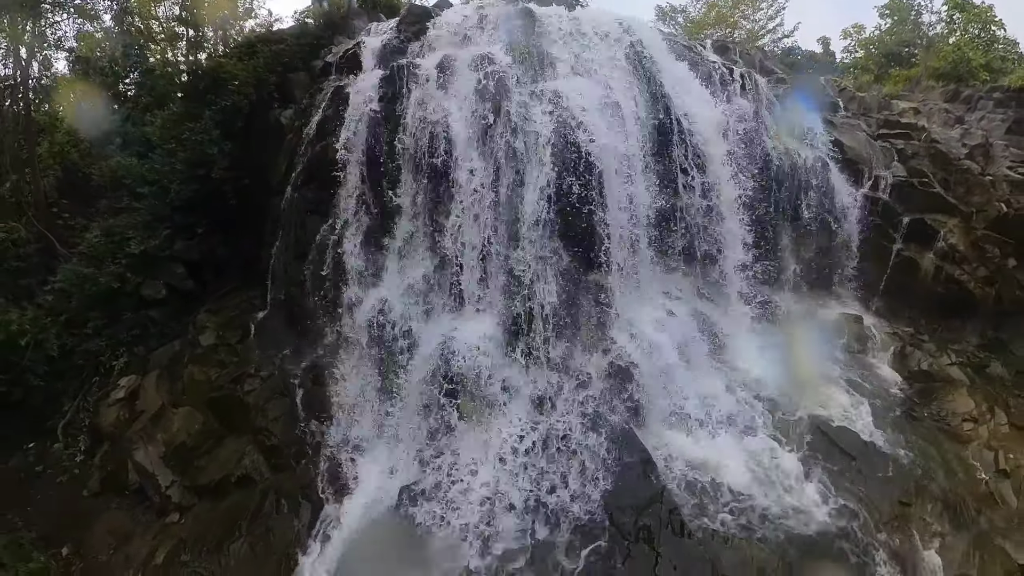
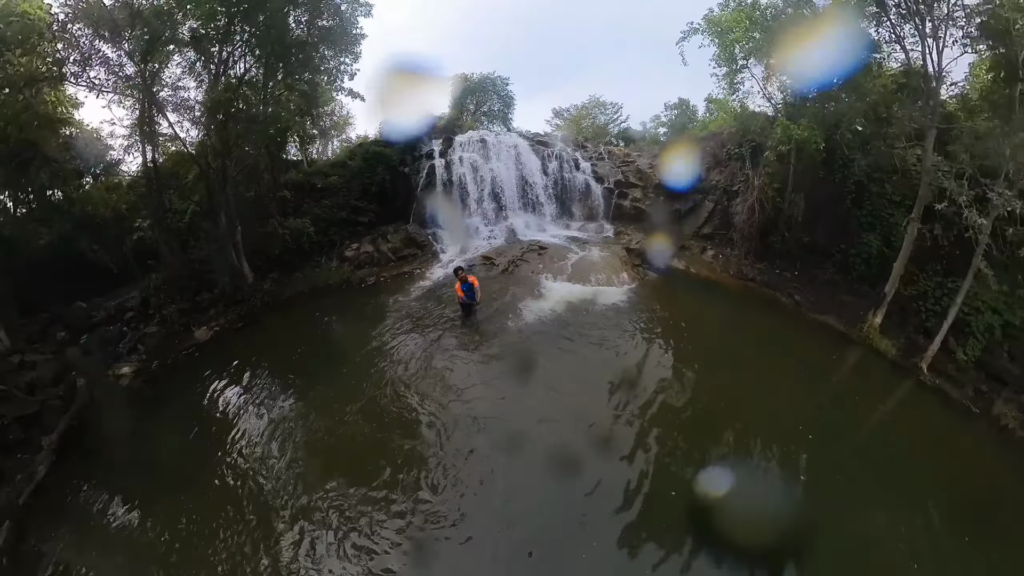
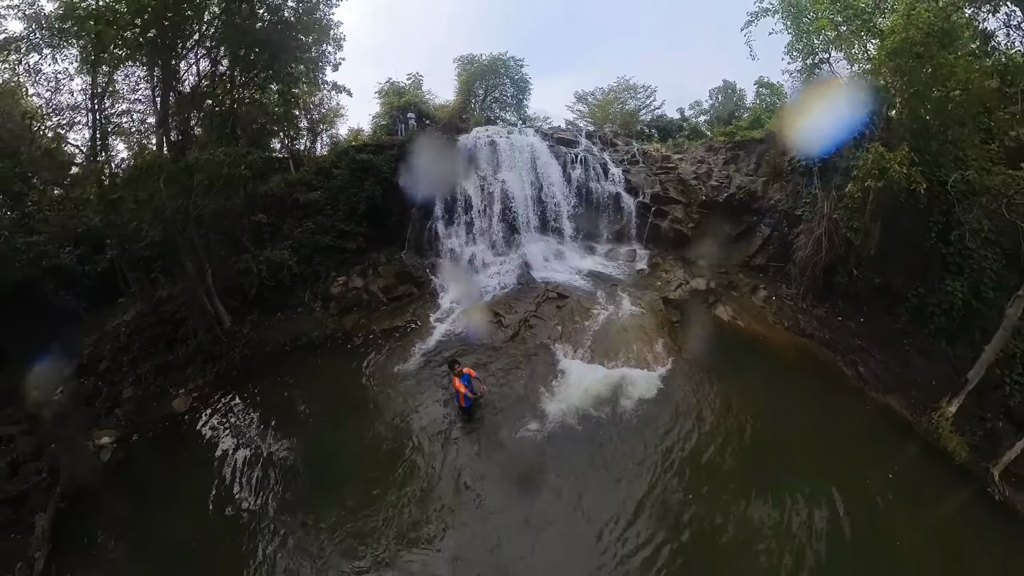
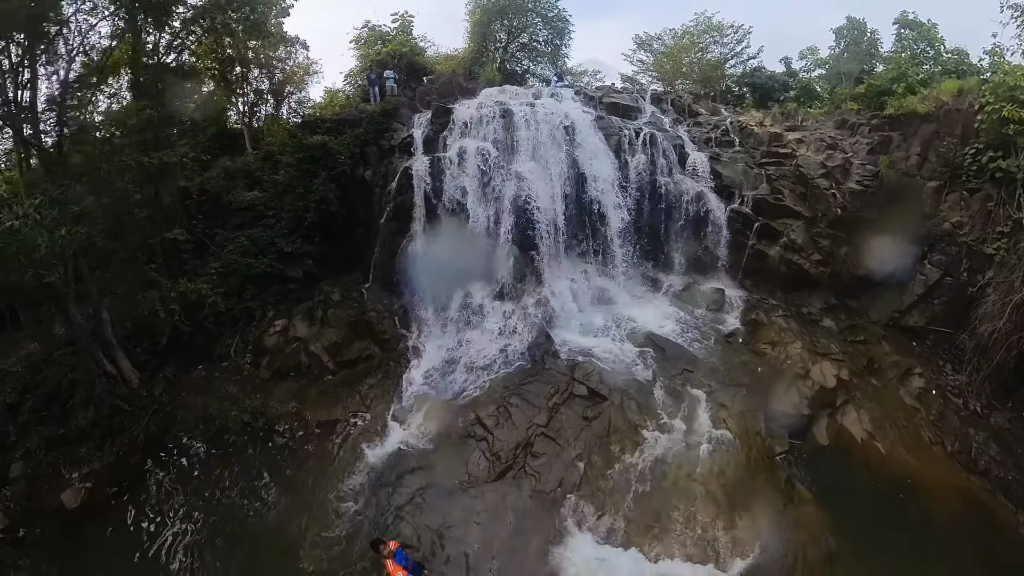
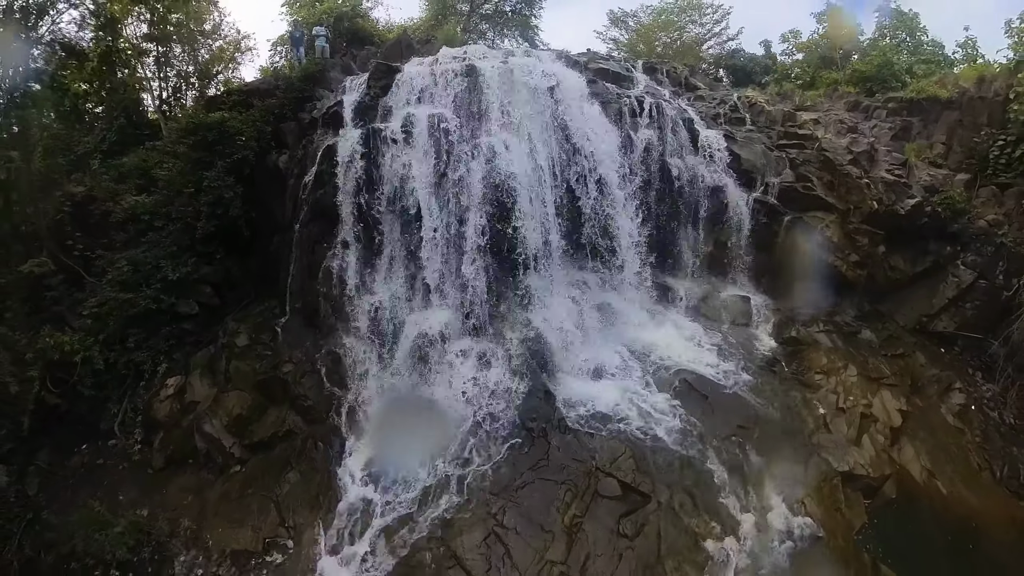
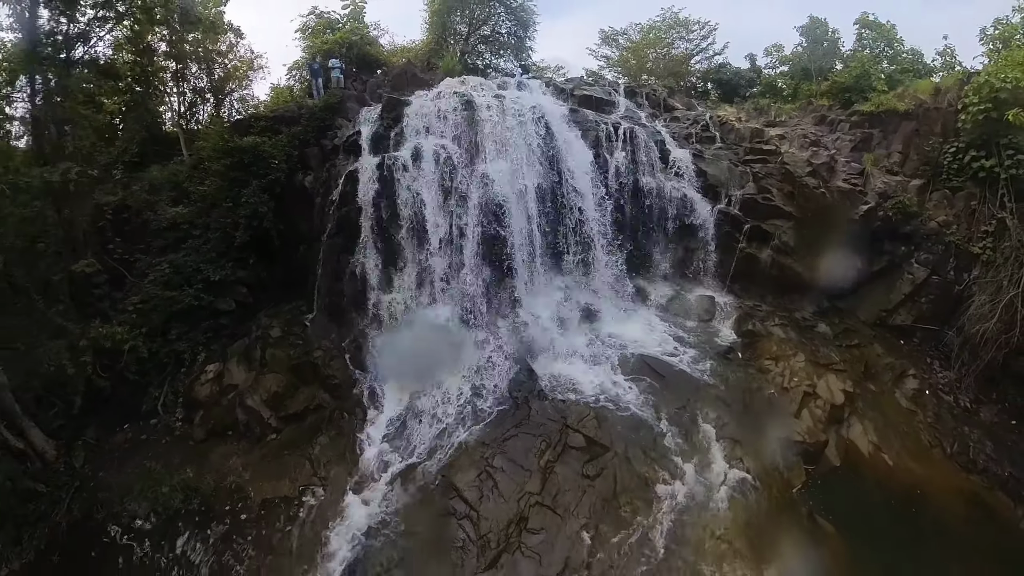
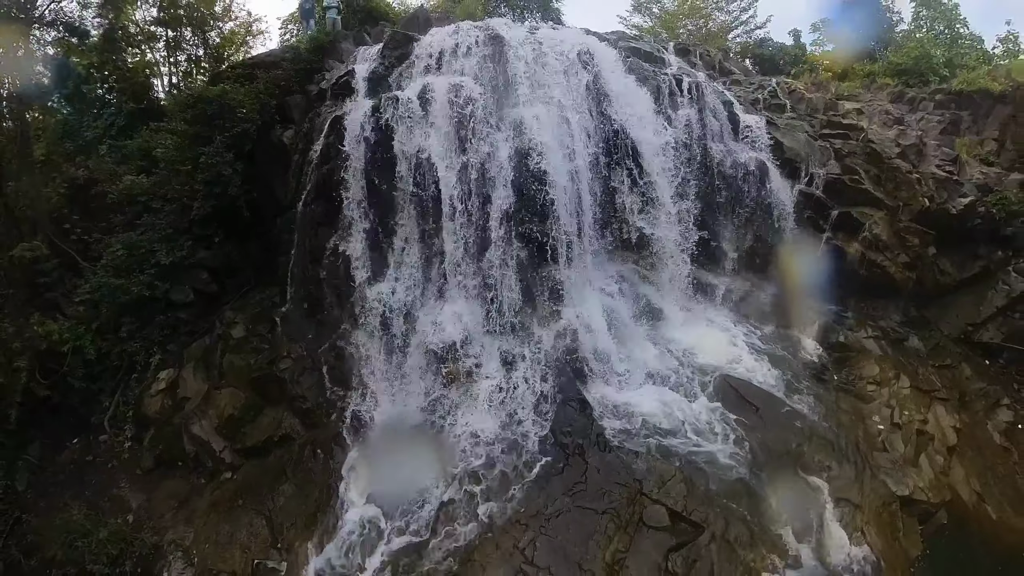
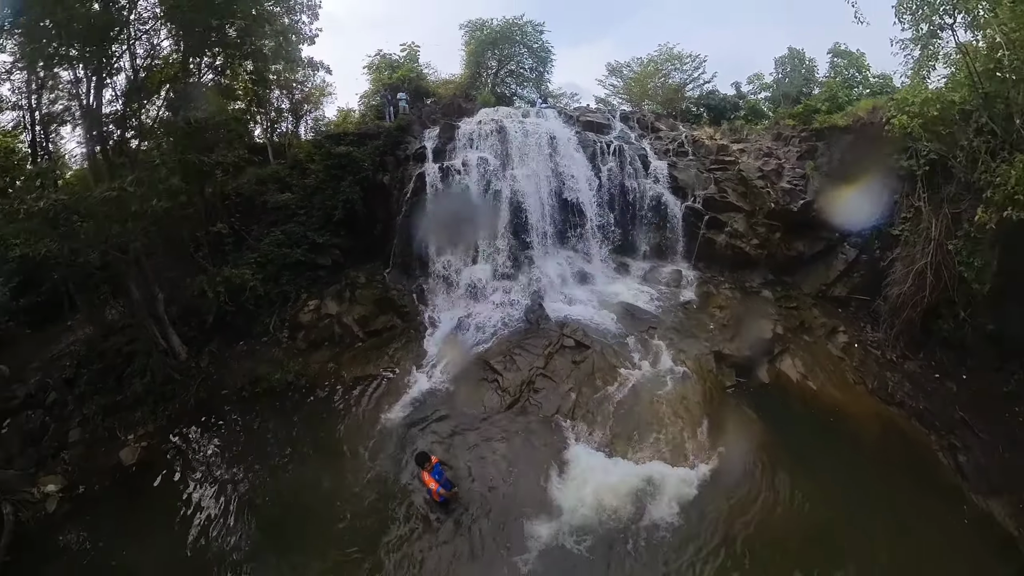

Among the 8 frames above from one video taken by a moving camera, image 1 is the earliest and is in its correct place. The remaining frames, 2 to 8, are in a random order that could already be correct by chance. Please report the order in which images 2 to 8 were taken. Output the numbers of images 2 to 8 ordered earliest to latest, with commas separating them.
7, 5, 6, 4, 8, 3, 2
